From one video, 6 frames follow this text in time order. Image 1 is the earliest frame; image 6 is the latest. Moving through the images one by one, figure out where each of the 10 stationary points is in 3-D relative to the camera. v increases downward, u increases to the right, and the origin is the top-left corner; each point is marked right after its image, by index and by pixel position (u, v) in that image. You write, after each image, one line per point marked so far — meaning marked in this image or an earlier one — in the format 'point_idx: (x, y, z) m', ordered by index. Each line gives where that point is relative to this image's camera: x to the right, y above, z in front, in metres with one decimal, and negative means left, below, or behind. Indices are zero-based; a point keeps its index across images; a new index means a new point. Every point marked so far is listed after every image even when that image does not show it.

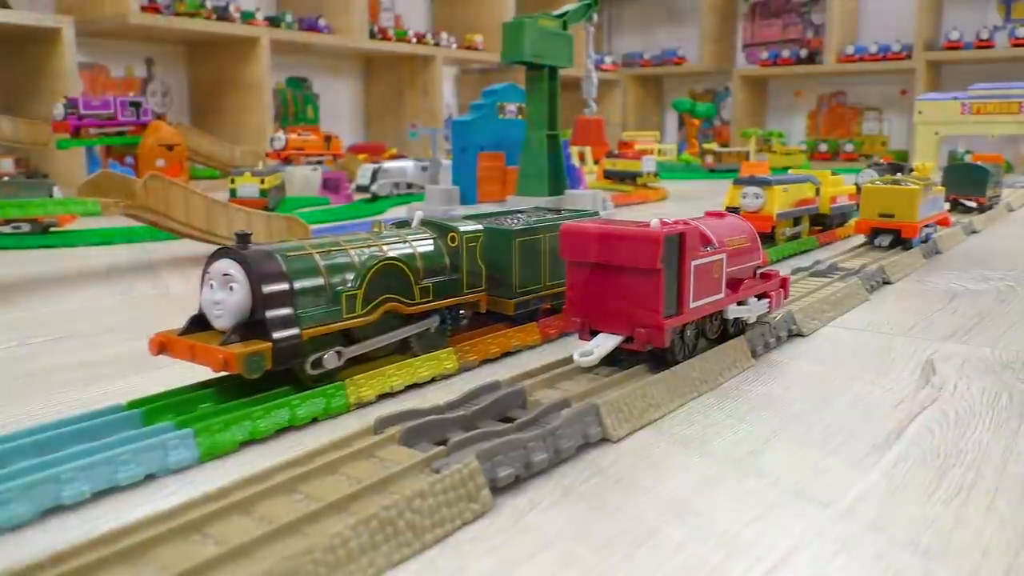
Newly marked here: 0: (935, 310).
0: (+1.5, -0.1, +2.7) m
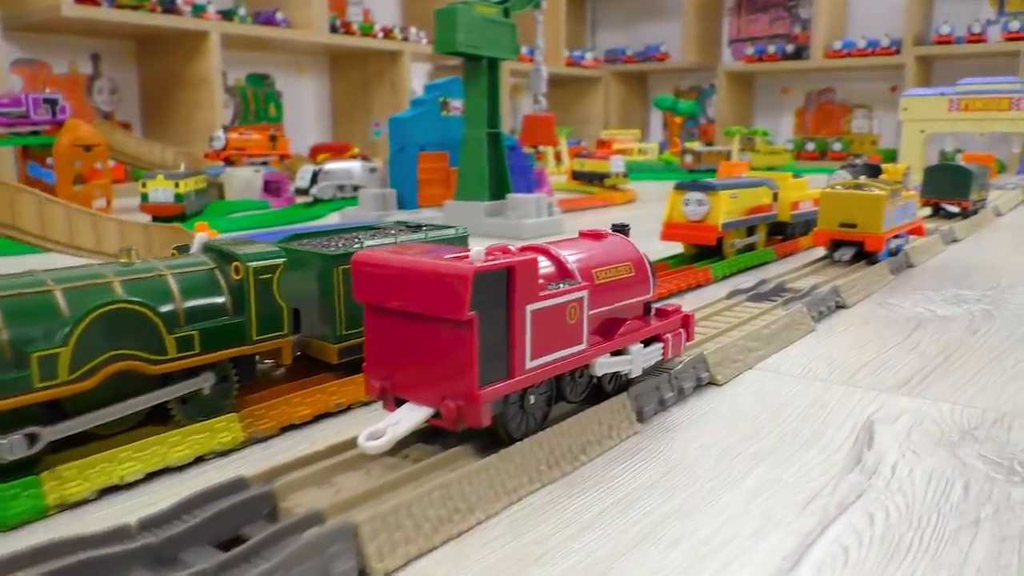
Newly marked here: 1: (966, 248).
0: (+1.1, -0.2, +2.2) m
1: (+2.4, +0.2, +4.1) m
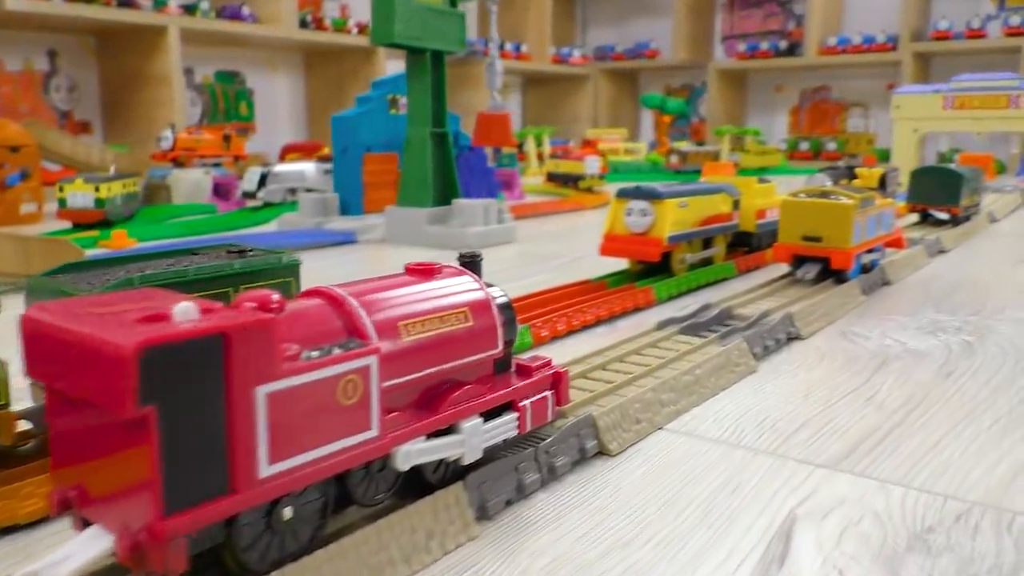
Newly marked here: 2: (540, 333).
0: (+0.8, -0.2, +1.8) m
1: (+2.1, +0.1, +3.7) m
2: (+0.1, -0.1, +2.2) m
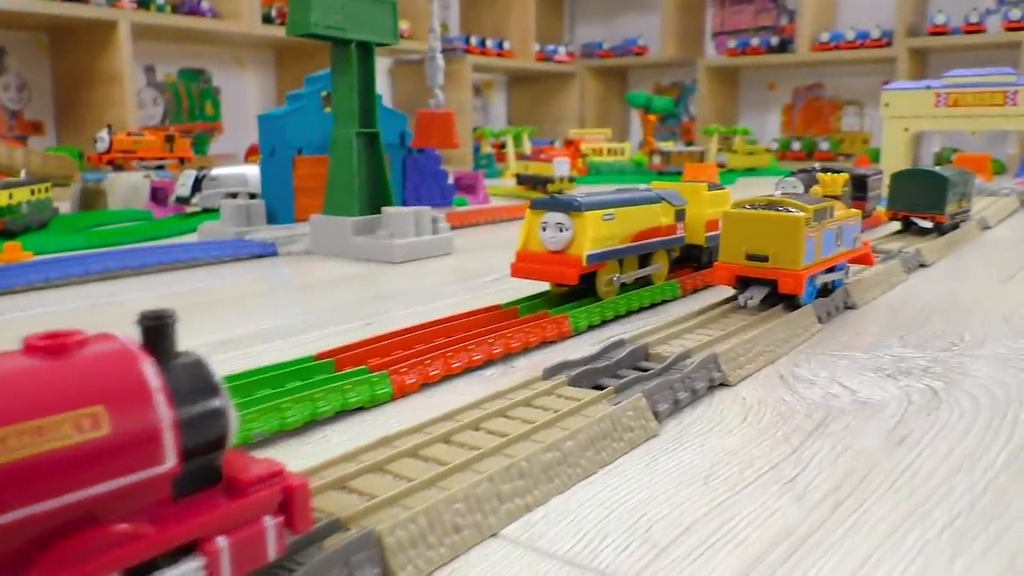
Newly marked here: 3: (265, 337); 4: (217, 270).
0: (+0.5, -0.3, +1.4) m
1: (+1.8, 0.0, +3.2) m
2: (-0.2, -0.2, +1.8) m
3: (-0.7, -0.1, +2.3) m
4: (-1.4, +0.1, +3.7) m
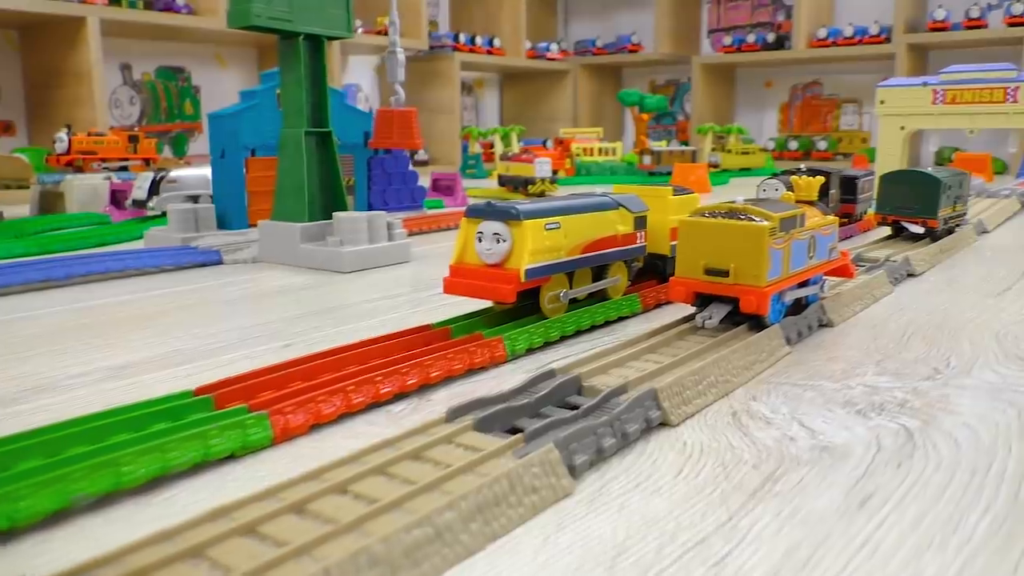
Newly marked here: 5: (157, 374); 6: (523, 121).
0: (+0.3, -0.4, +1.1) m
1: (+1.6, 0.0, +3.0) m
2: (-0.4, -0.3, +1.5) m
3: (-0.9, -0.2, +2.1) m
4: (-1.6, 0.0, +3.4) m
5: (-0.9, -0.2, +2.0) m
6: (+0.2, +2.3, +10.7) m
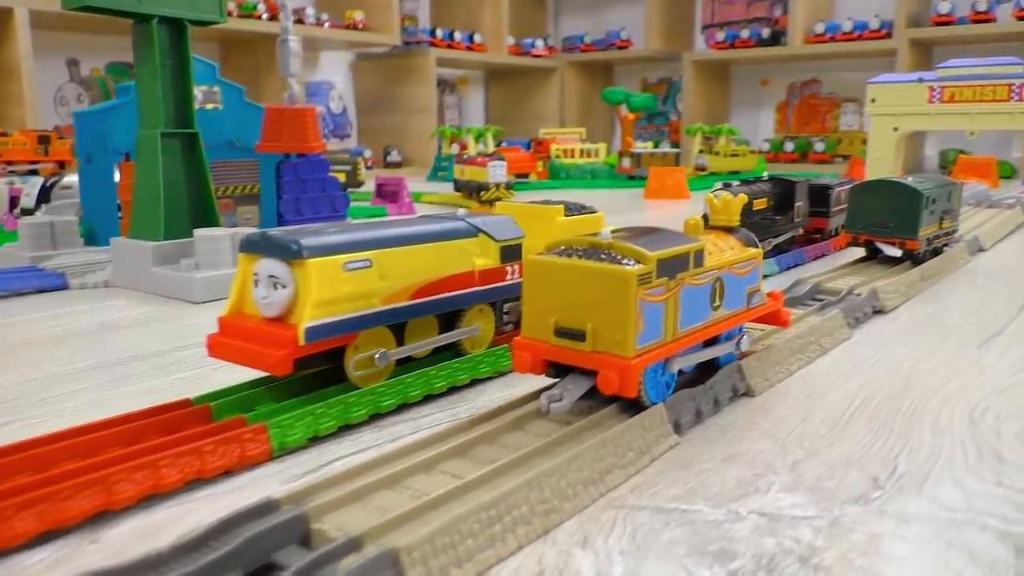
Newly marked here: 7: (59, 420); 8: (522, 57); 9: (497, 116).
0: (-0.2, -0.5, +0.5) m
1: (+1.2, -0.1, +2.4) m
2: (-0.9, -0.4, +0.9) m
3: (-1.4, -0.3, +1.5) m
4: (-2.0, -0.1, +2.9) m
5: (-1.3, -0.3, +1.4) m
6: (-0.1, +2.2, +10.2) m
7: (-1.0, -0.3, +1.7) m
8: (0.0, +2.8, +9.3) m
9: (-0.3, +2.3, +10.2) m
